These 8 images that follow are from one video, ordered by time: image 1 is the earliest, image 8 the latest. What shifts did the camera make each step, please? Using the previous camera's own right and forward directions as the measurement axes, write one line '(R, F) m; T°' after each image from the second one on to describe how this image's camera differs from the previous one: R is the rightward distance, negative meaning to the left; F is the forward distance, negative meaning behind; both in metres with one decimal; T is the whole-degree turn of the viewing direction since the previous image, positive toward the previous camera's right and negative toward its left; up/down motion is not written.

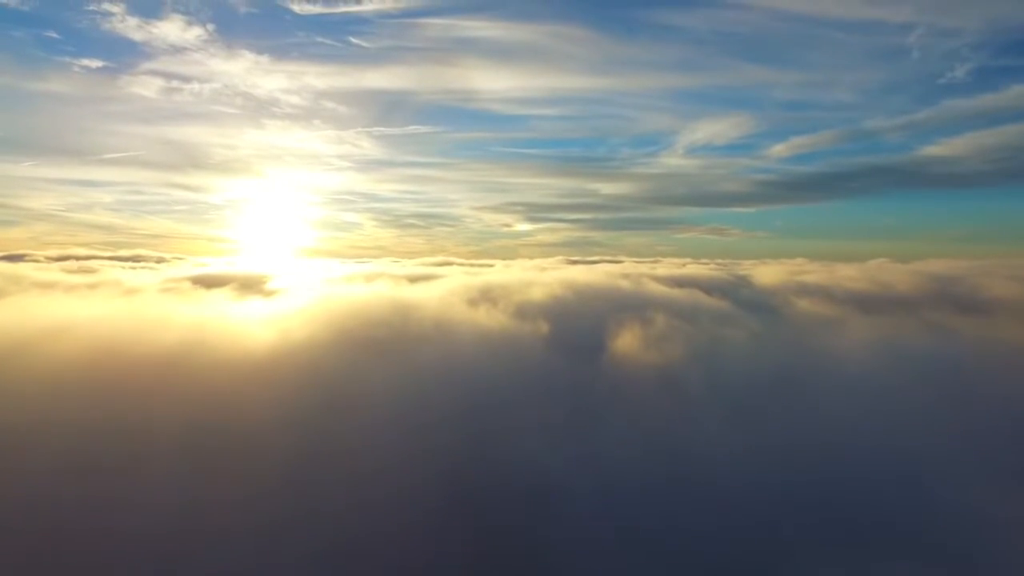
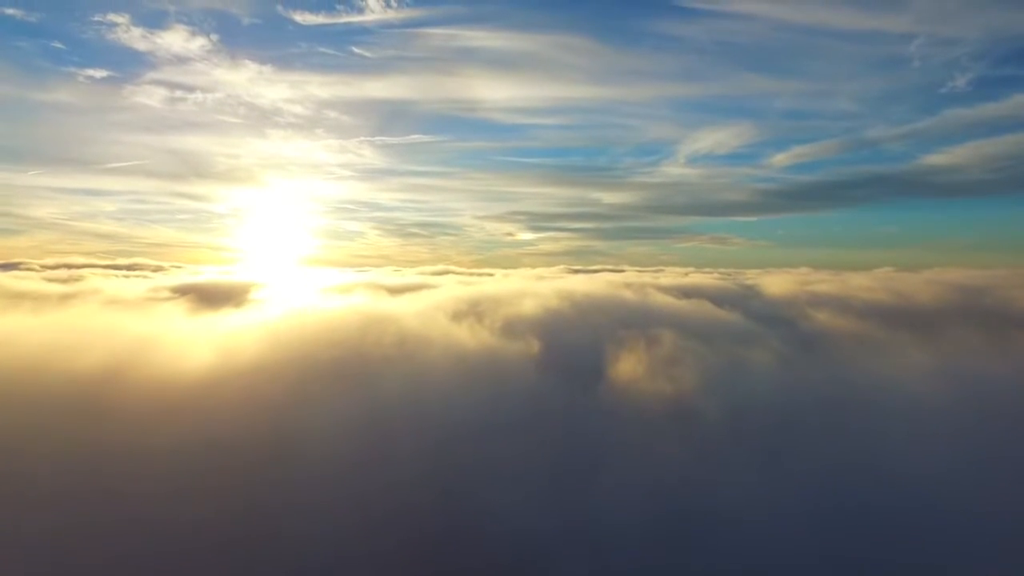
(+0.7, +4.7) m; 0°
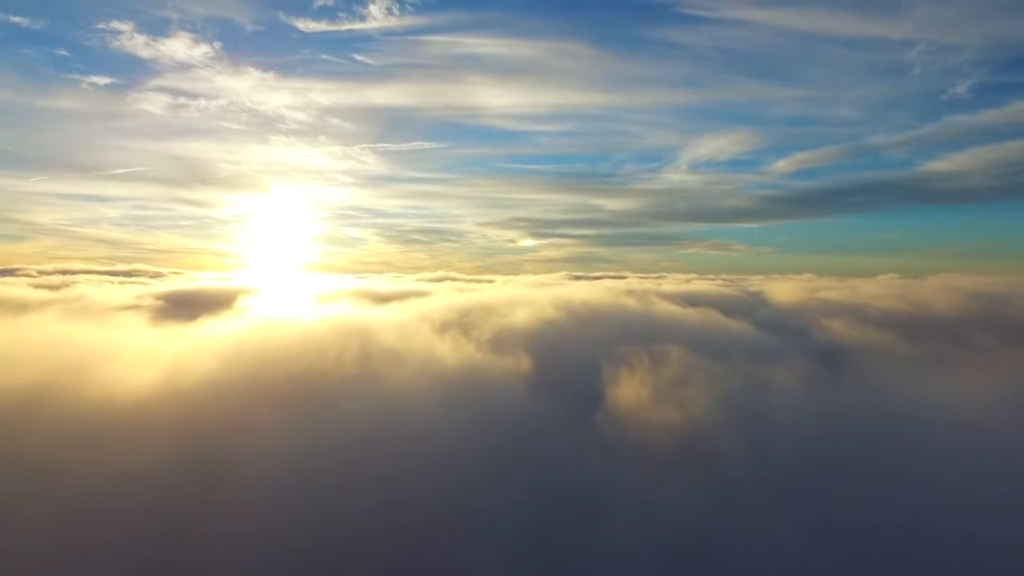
(+0.5, +3.4) m; 0°
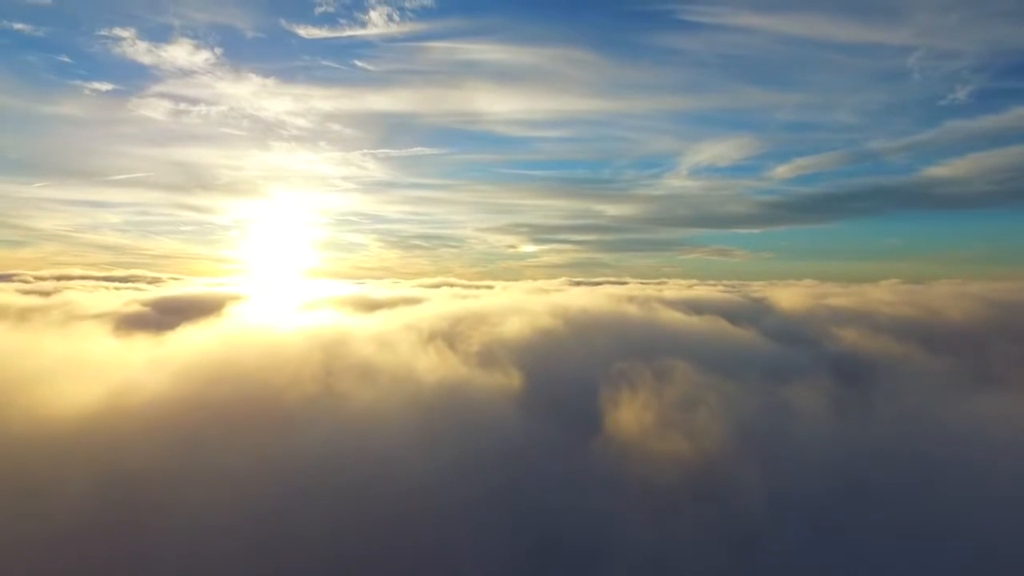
(+0.4, +2.7) m; 0°
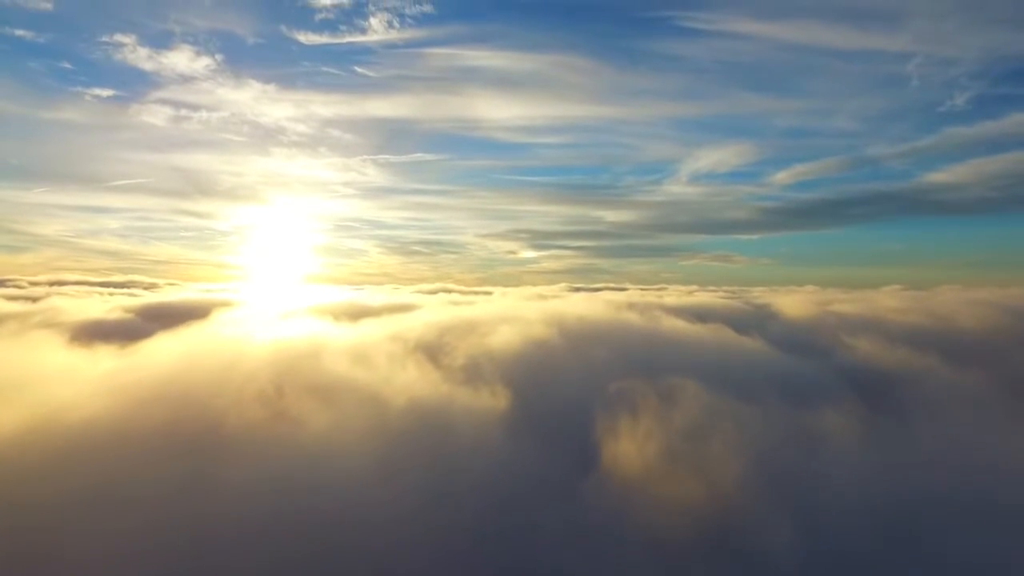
(+0.4, +2.6) m; 0°
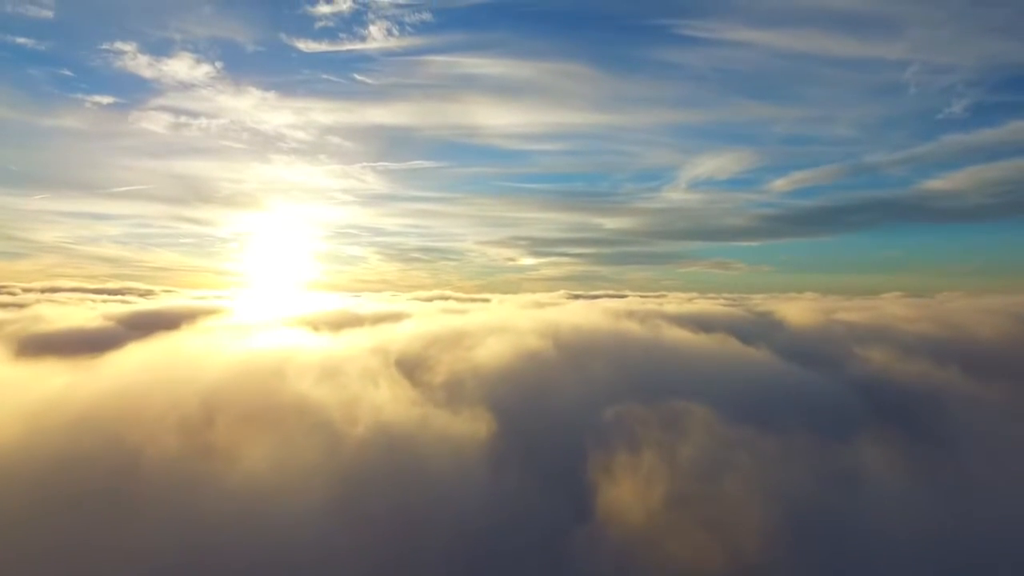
(+0.4, +2.7) m; 0°
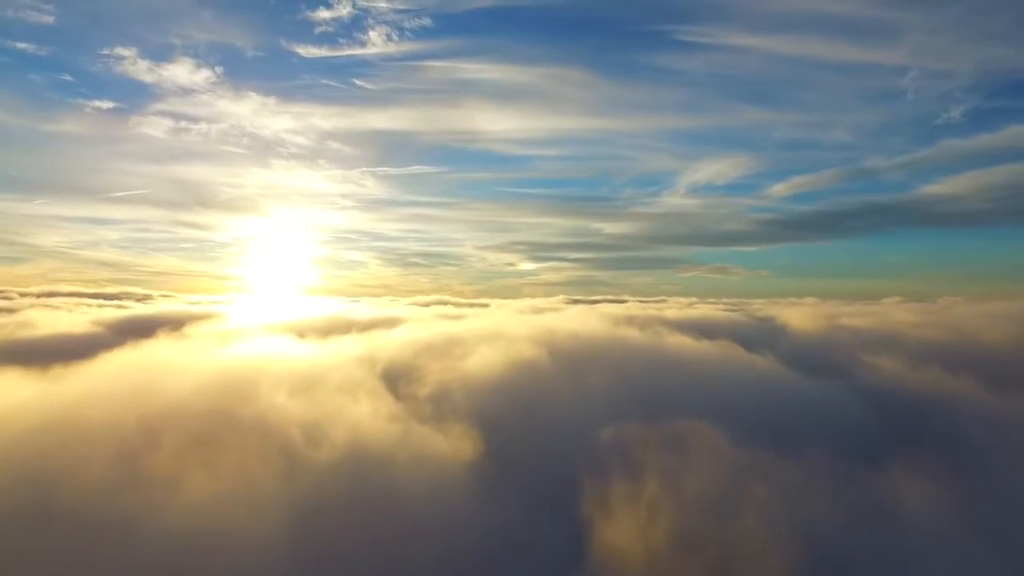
(+0.2, +1.6) m; 0°
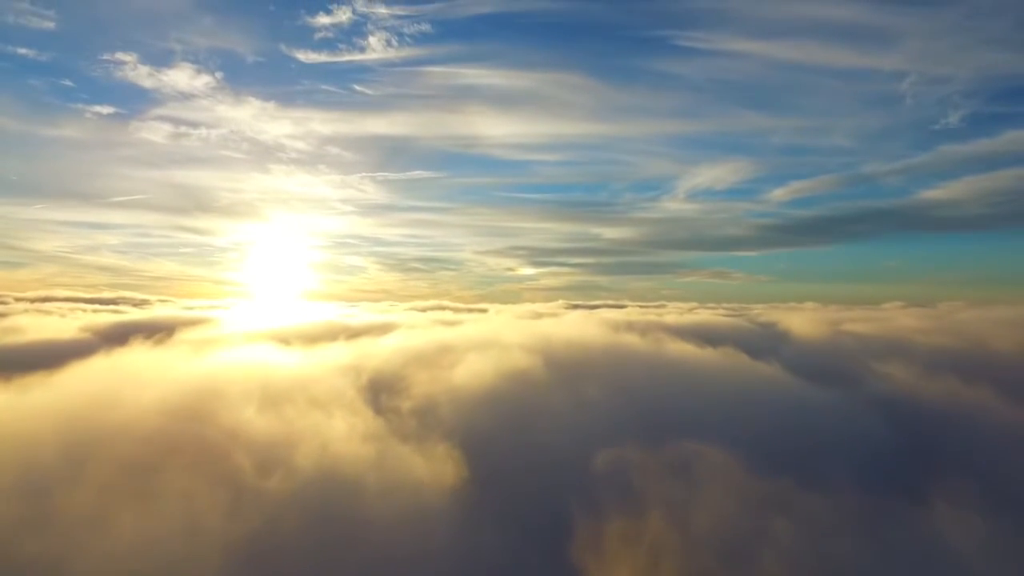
(+0.2, +1.7) m; 0°
